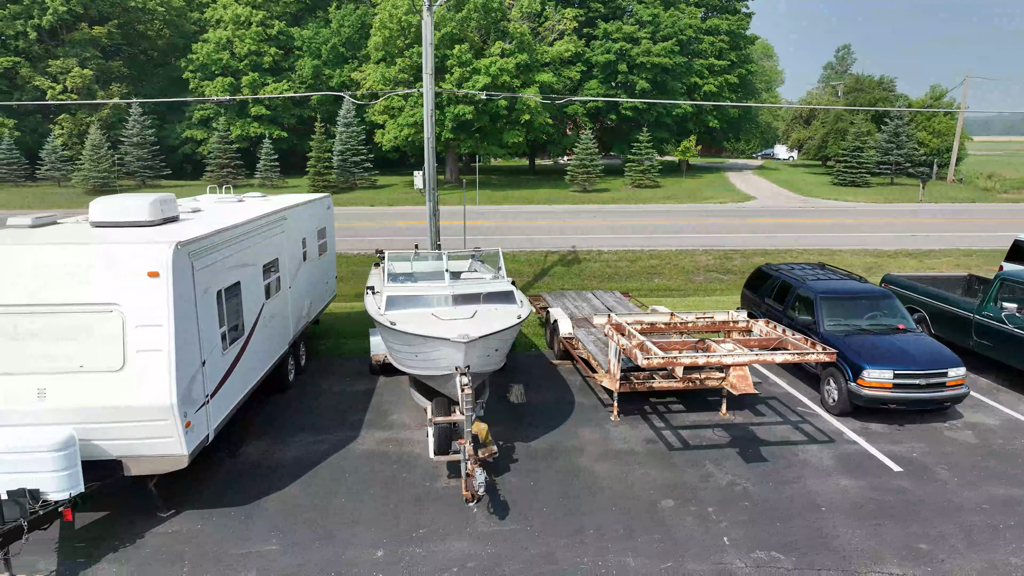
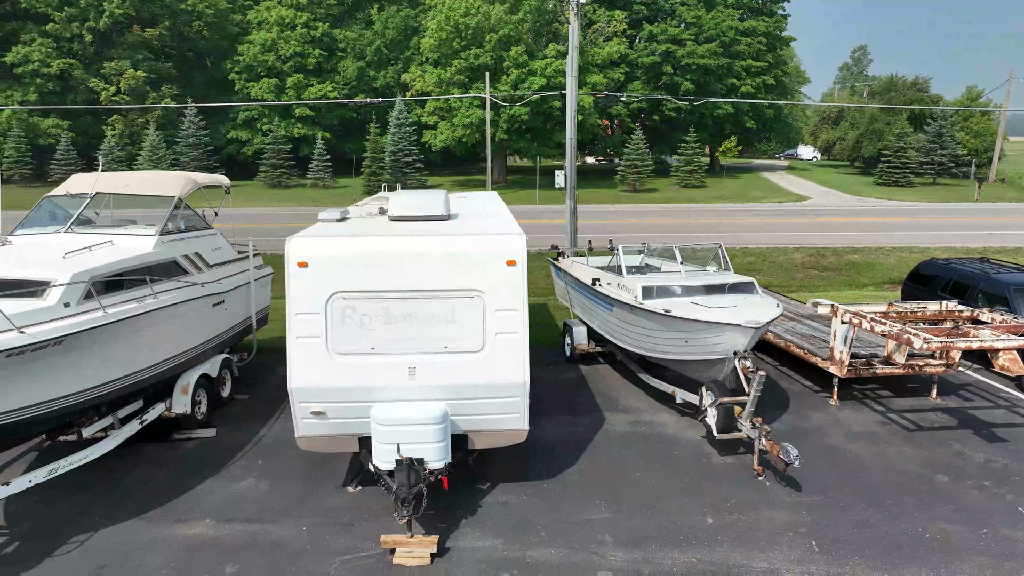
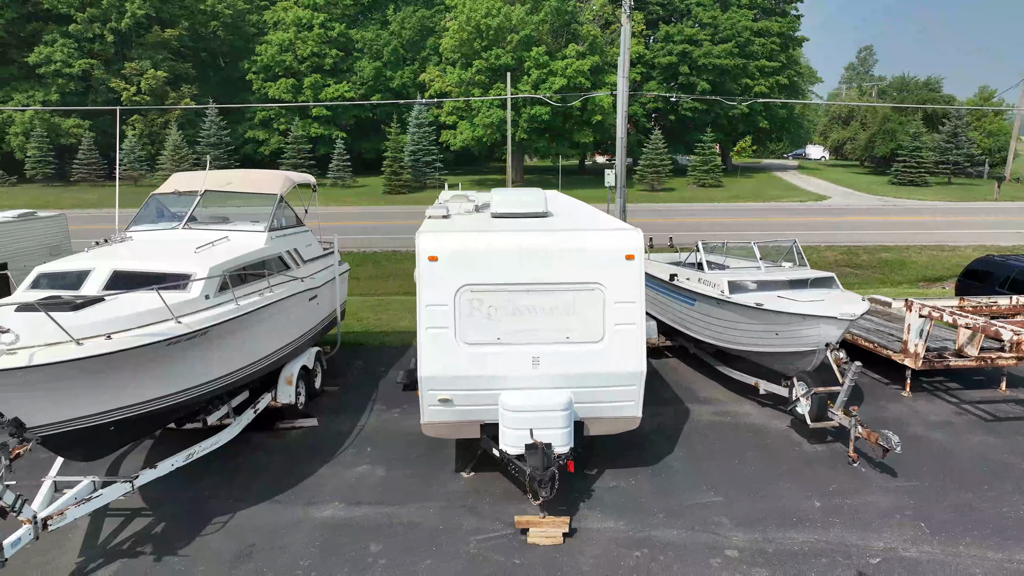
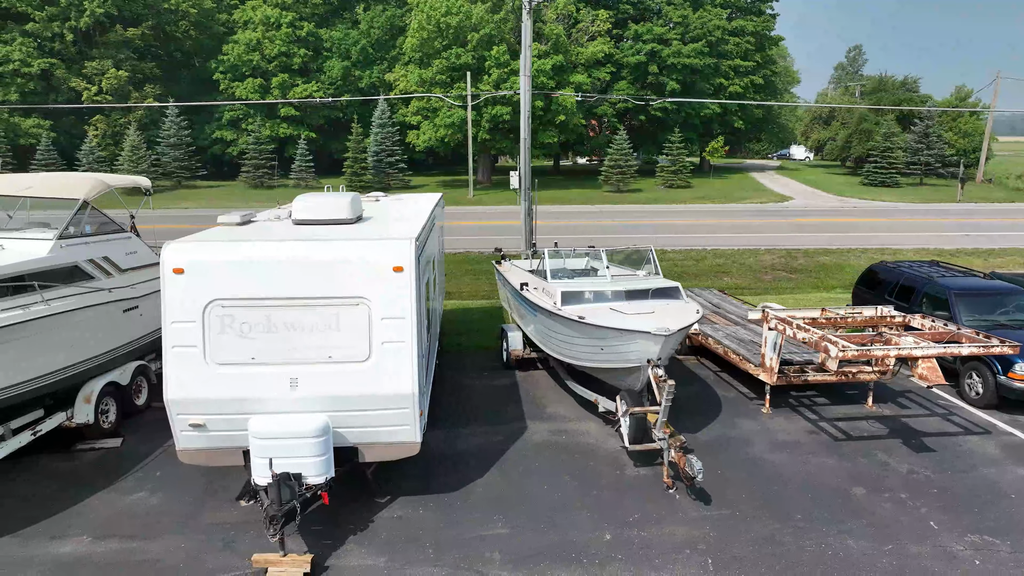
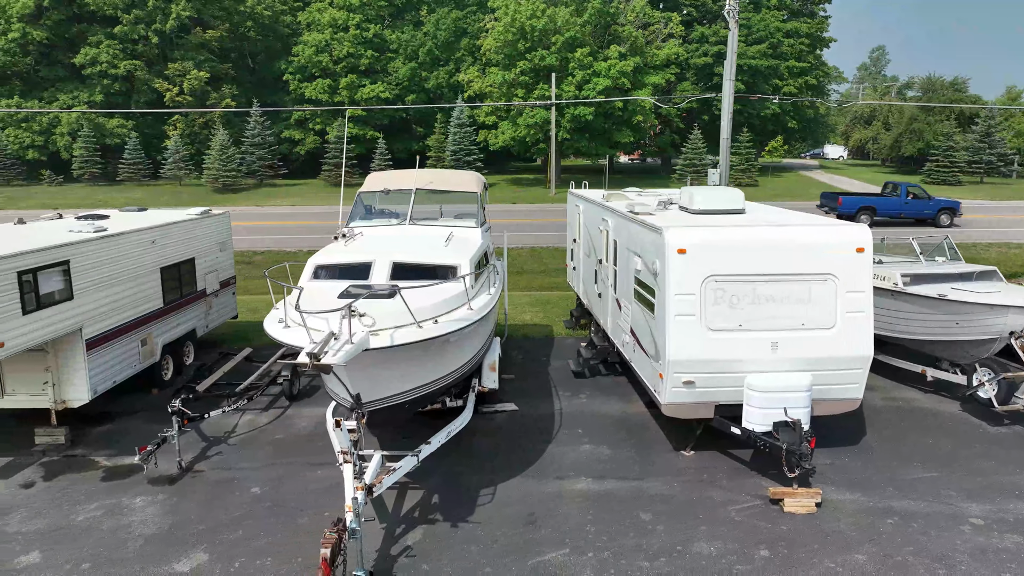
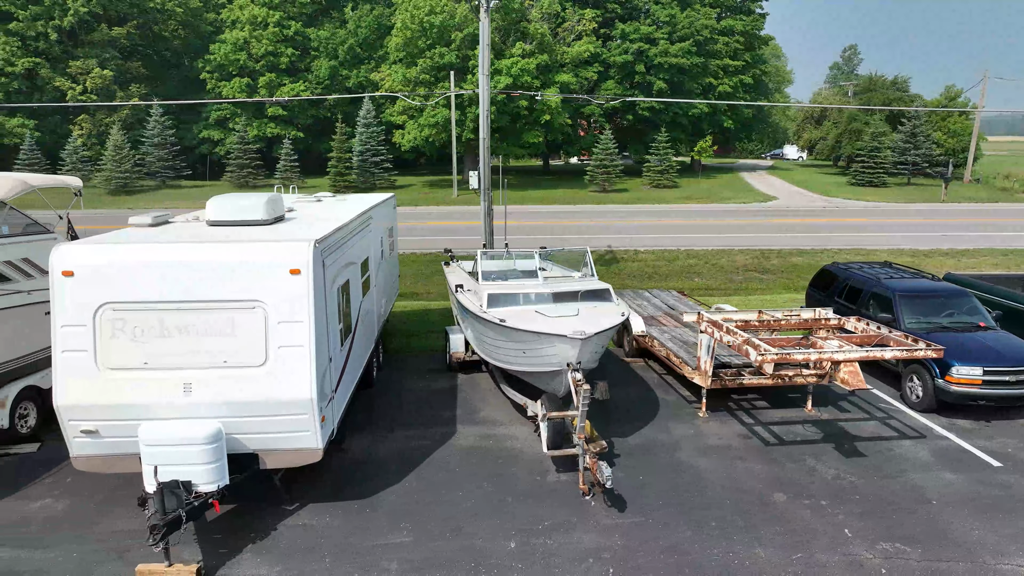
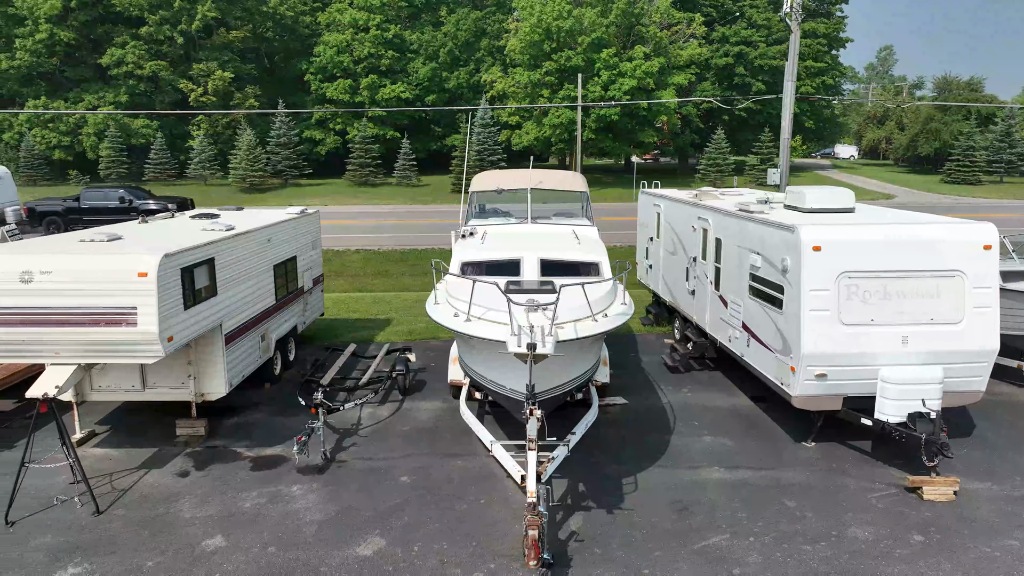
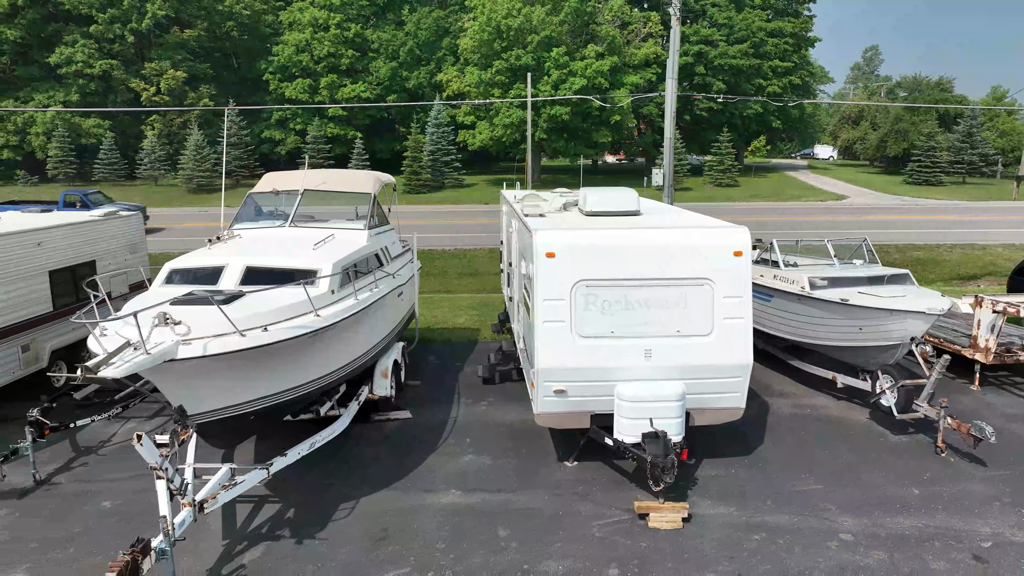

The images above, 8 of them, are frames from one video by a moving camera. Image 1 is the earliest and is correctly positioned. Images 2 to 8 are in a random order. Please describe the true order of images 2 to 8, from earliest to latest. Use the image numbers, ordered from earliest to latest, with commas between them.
6, 4, 2, 3, 8, 5, 7
